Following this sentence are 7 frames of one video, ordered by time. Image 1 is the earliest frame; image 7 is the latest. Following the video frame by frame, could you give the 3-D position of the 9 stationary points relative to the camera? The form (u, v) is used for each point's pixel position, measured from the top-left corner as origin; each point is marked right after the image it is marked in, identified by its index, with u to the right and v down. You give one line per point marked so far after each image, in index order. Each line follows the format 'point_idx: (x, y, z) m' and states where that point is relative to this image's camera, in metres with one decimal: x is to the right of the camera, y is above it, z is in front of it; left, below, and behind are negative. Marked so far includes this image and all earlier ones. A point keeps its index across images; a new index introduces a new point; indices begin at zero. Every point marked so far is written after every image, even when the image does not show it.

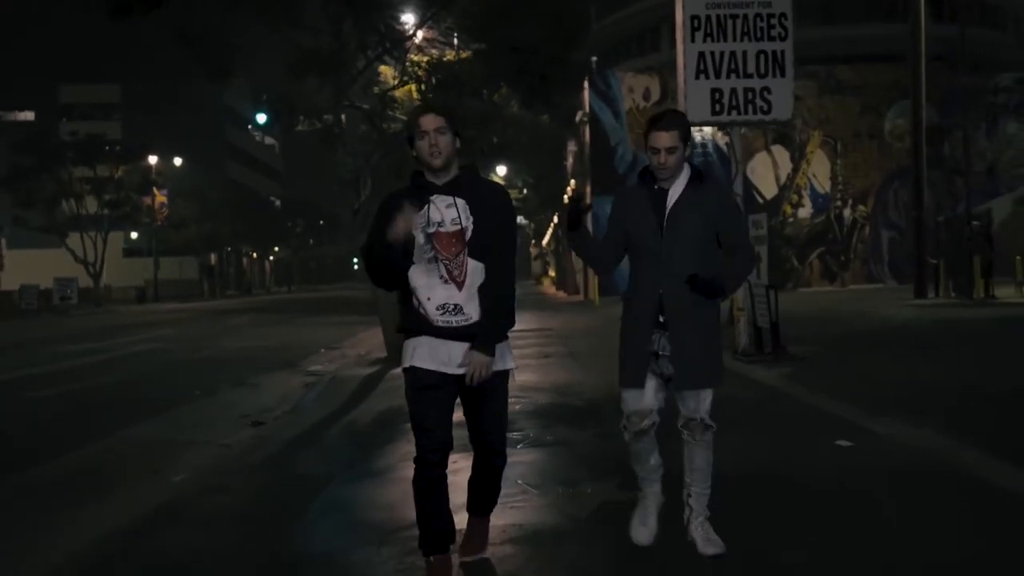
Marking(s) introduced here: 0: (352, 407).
0: (-1.7, -1.2, +11.2) m
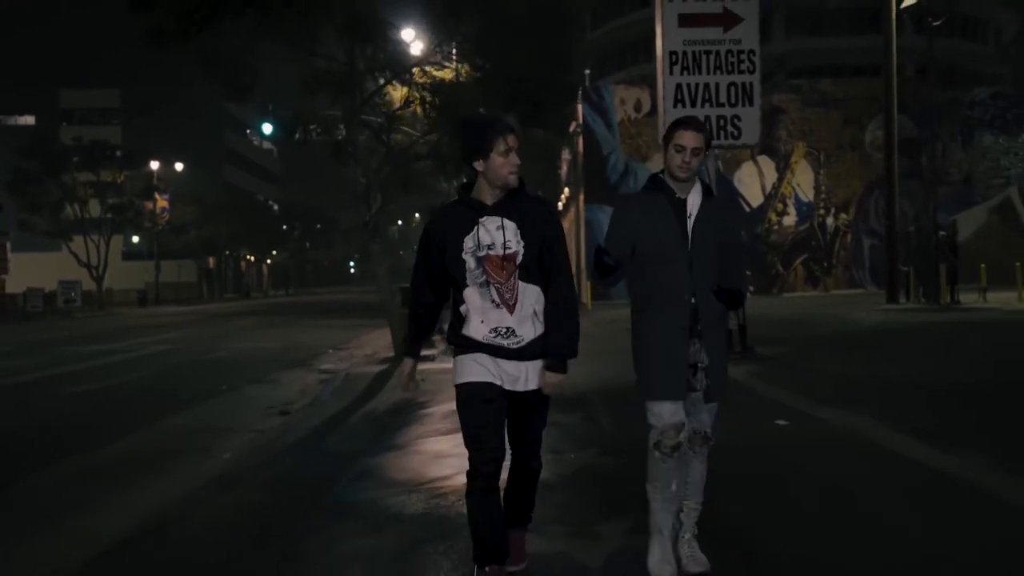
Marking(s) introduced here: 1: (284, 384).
0: (-1.7, -1.3, +12.6) m
1: (-3.1, -1.3, +14.9) m
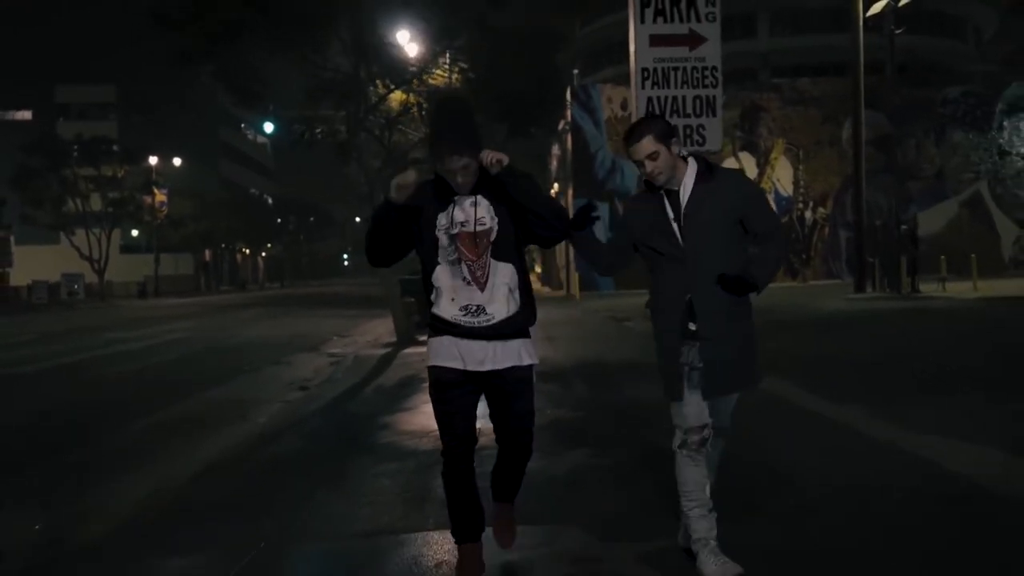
0: (-1.8, -1.2, +14.2) m
1: (-3.3, -1.2, +16.5) m
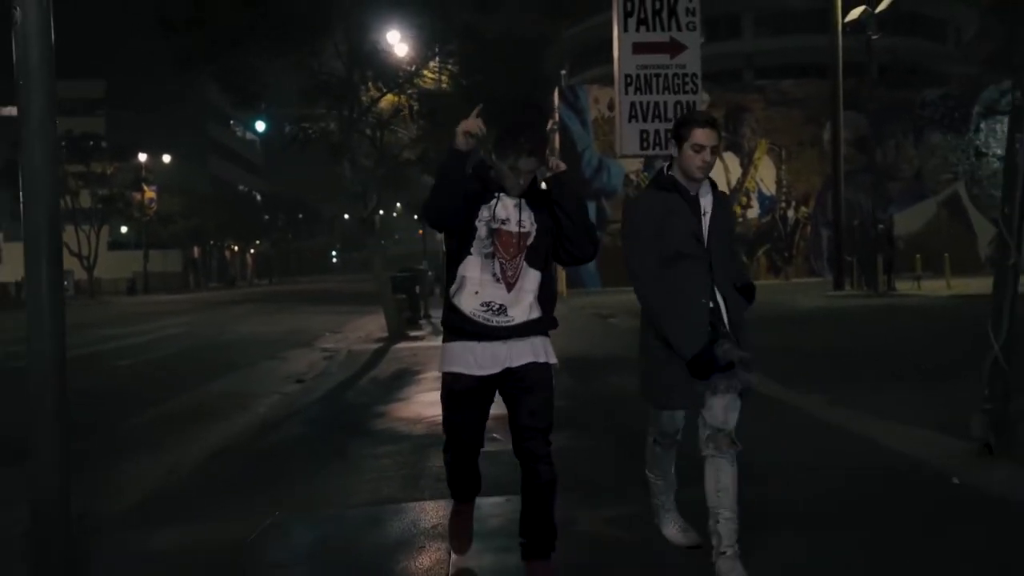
0: (-2.0, -1.1, +14.9) m
1: (-3.5, -1.2, +17.1) m
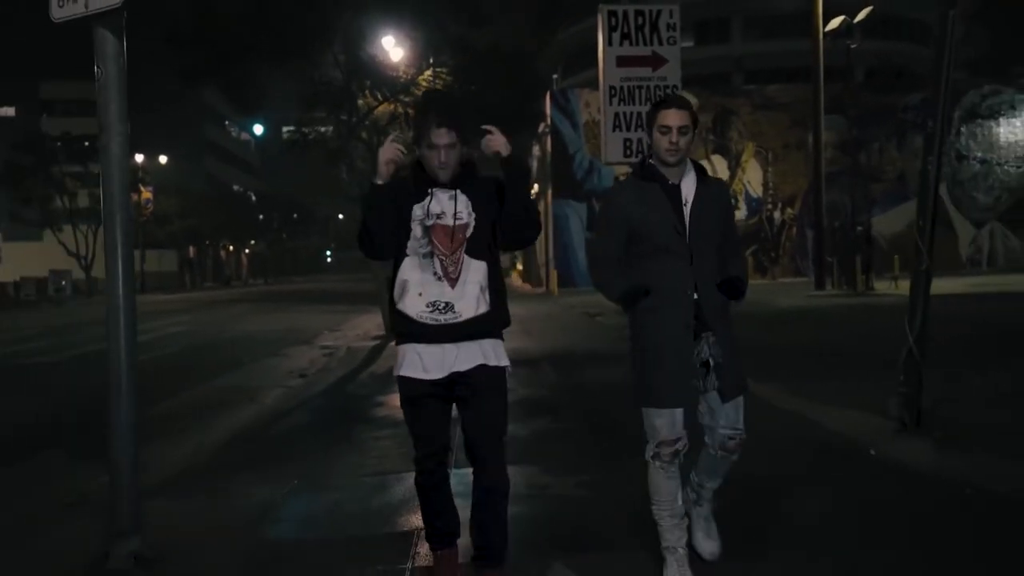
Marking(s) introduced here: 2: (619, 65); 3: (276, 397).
0: (-2.2, -1.1, +15.7) m
1: (-3.6, -1.2, +18.0) m
2: (+1.1, +2.2, +10.4) m
3: (-2.7, -1.3, +12.6) m
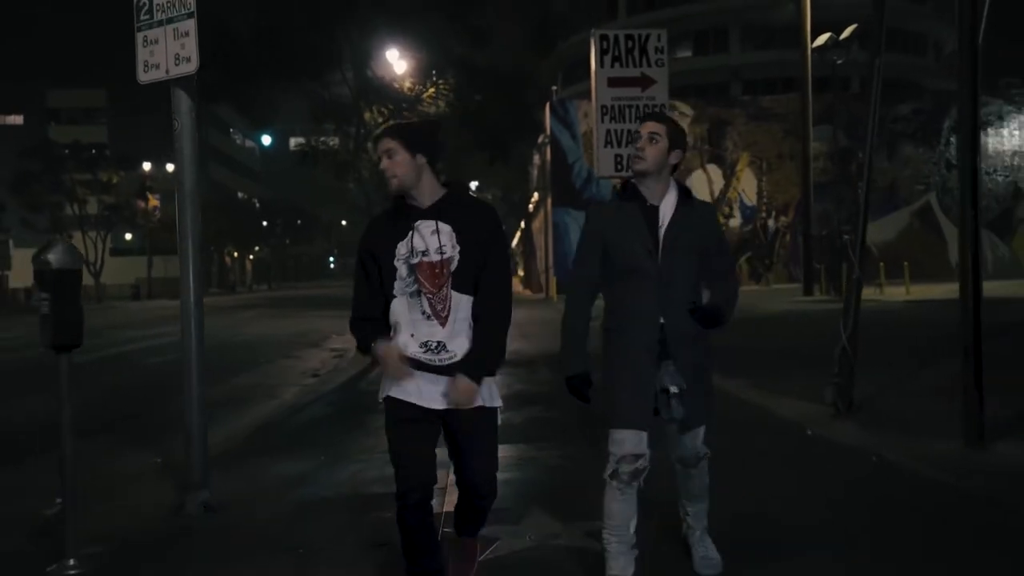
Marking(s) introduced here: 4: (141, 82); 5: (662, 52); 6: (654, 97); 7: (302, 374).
0: (-2.2, -1.2, +16.9) m
1: (-3.6, -1.3, +19.1) m
2: (+1.0, +2.1, +11.6) m
3: (-2.8, -1.3, +13.7) m
4: (-2.2, +1.2, +6.4) m
5: (+1.6, +2.5, +11.4) m
6: (+1.5, +2.0, +11.6) m
7: (-3.2, -1.3, +16.6) m
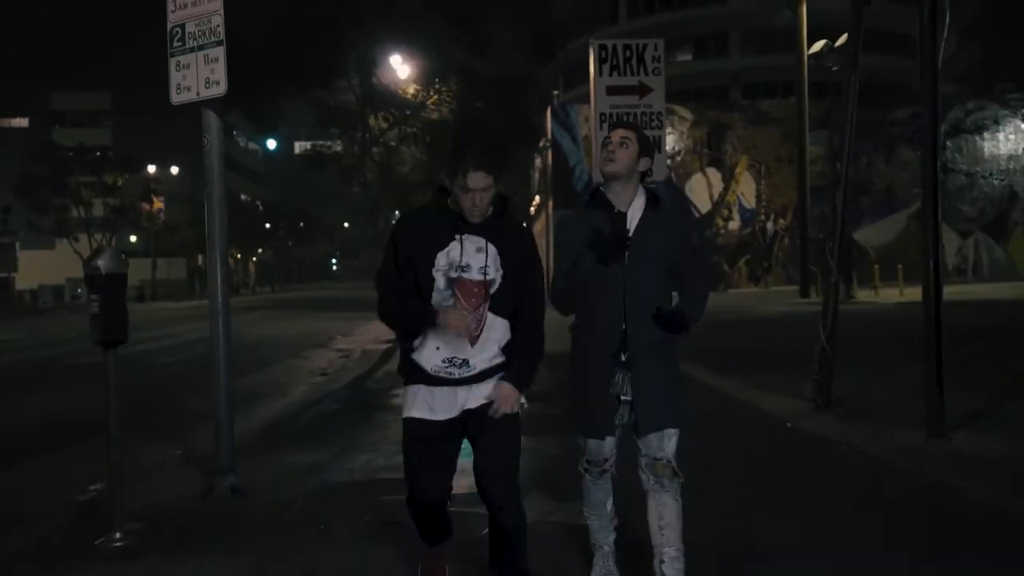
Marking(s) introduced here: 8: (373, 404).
0: (-2.2, -1.3, +17.4) m
1: (-3.6, -1.3, +19.6) m
2: (+1.0, +2.1, +12.1) m
3: (-2.7, -1.4, +14.2) m
4: (-2.2, +1.2, +6.9) m
5: (+1.6, +2.5, +12.0) m
6: (+1.5, +2.0, +12.1) m
7: (-3.2, -1.3, +17.1) m
8: (-1.6, -1.3, +12.4) m
